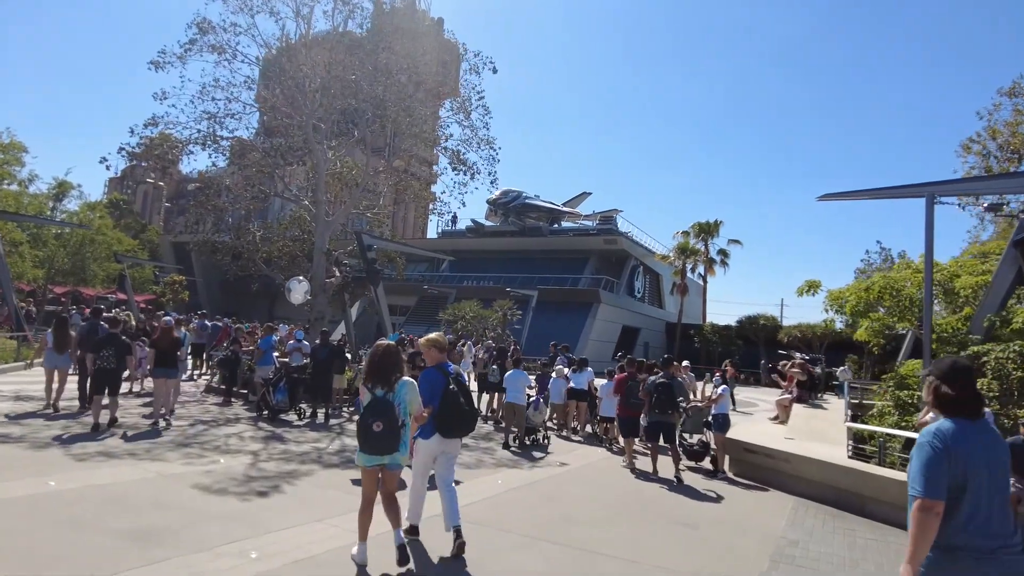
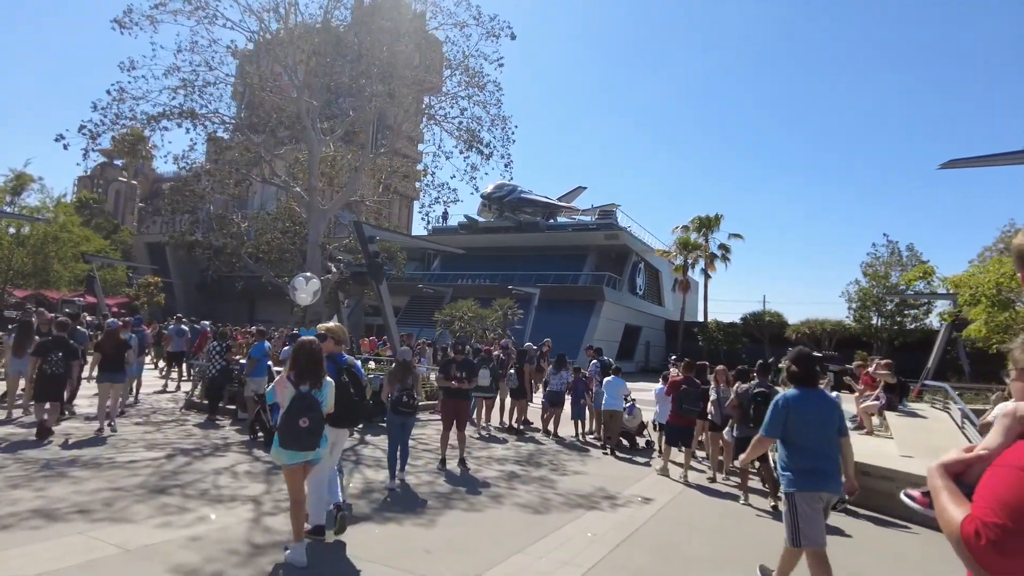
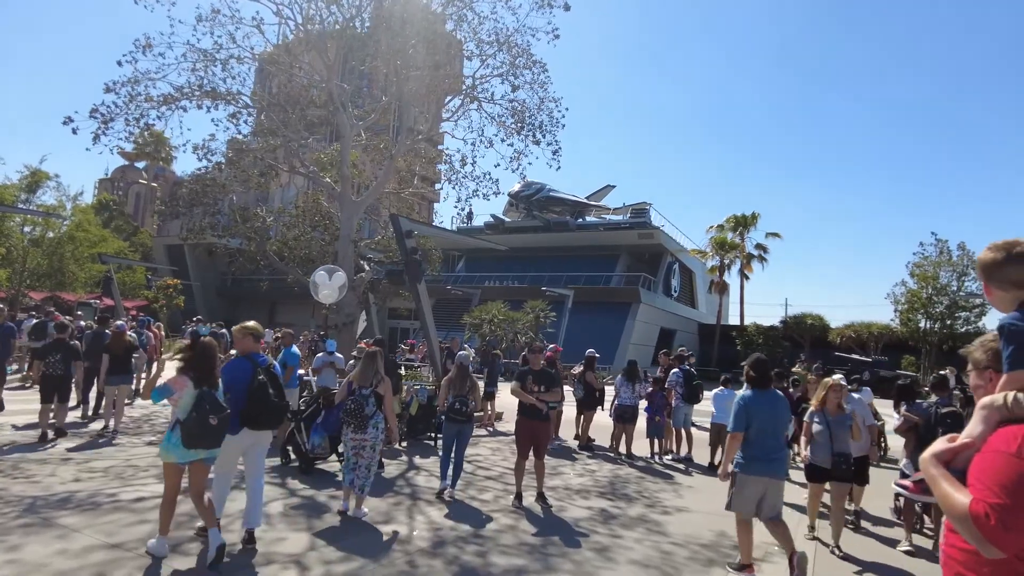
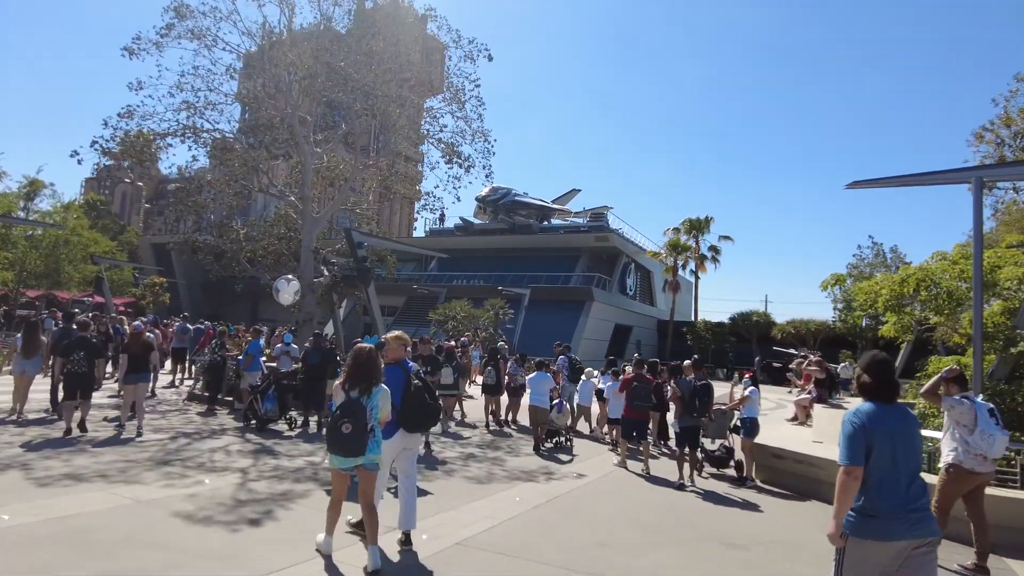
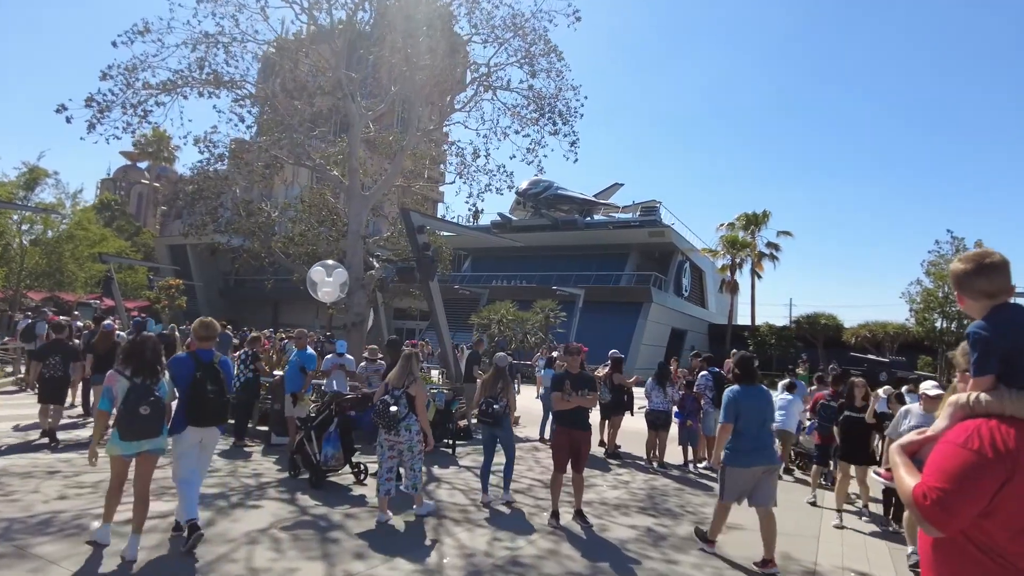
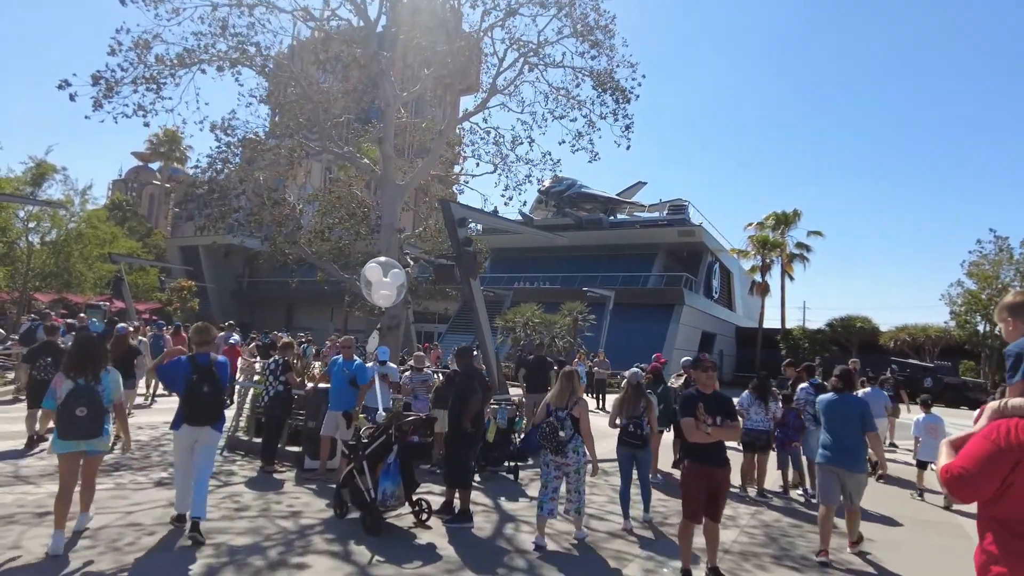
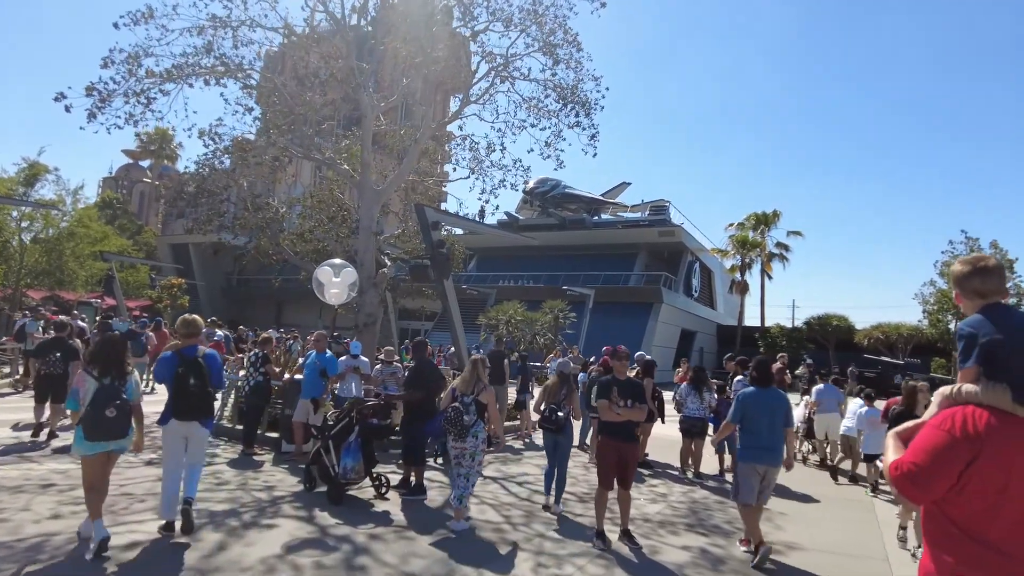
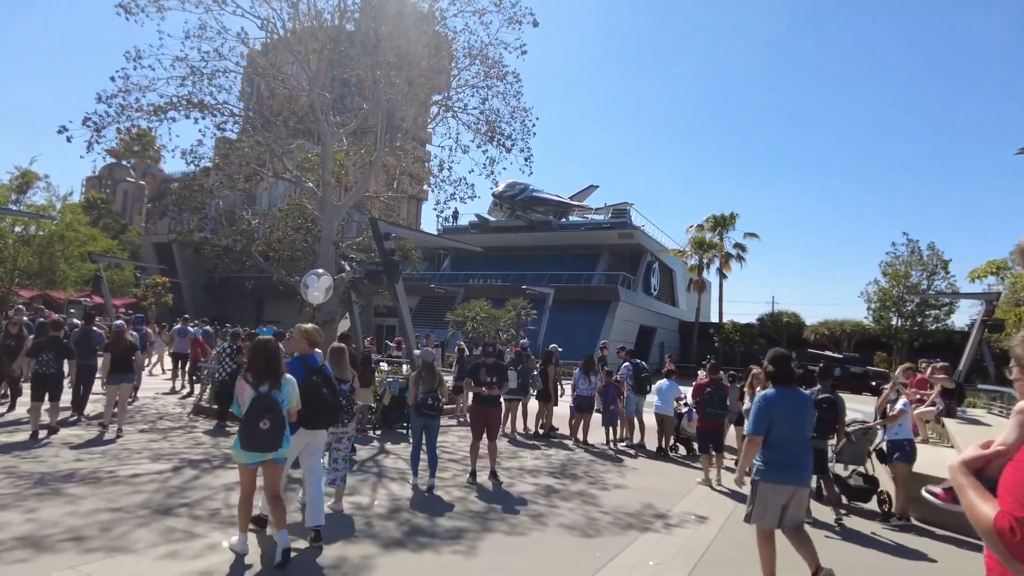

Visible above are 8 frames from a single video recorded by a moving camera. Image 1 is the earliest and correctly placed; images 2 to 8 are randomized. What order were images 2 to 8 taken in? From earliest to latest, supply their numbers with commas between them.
4, 2, 8, 3, 5, 7, 6
